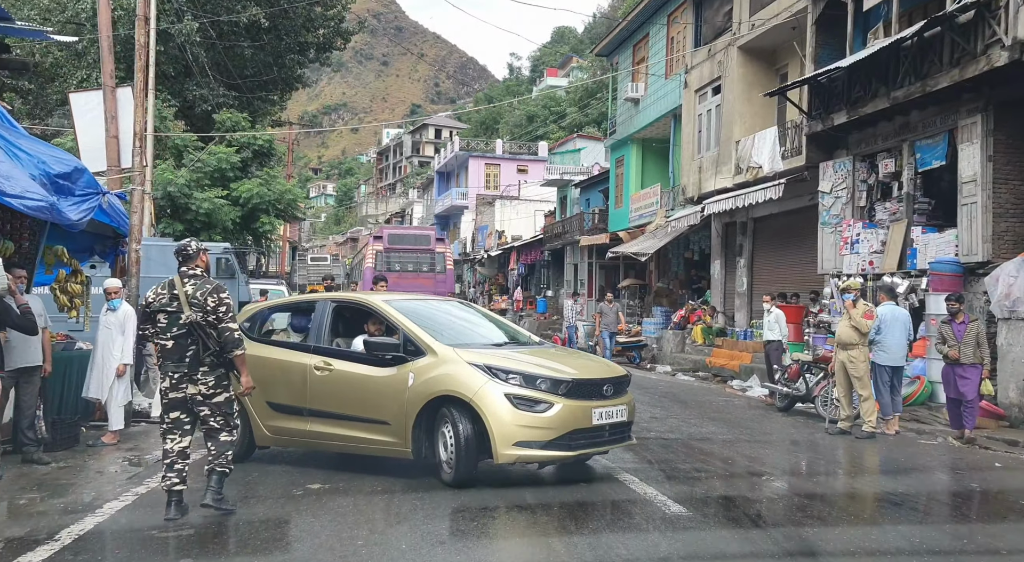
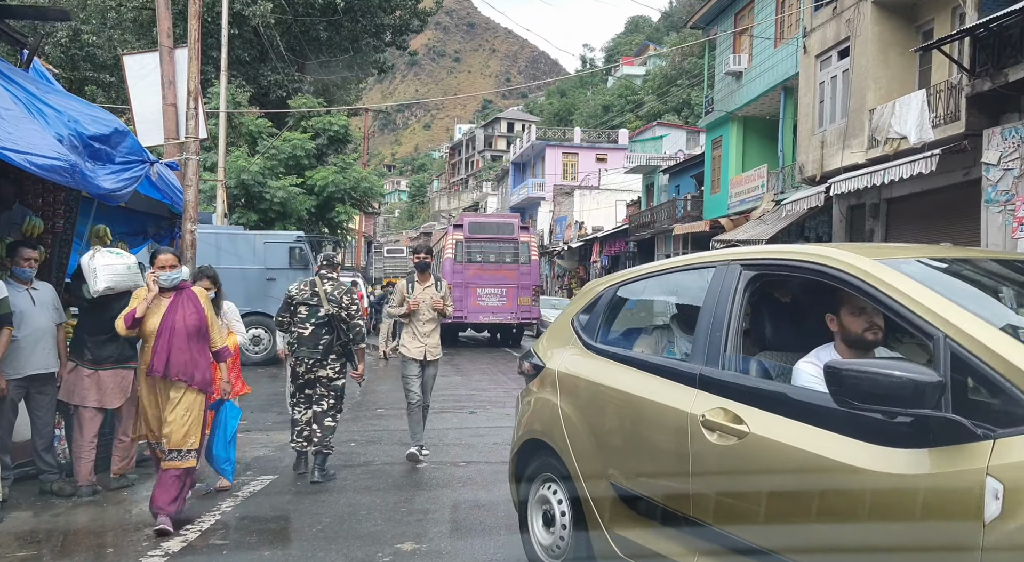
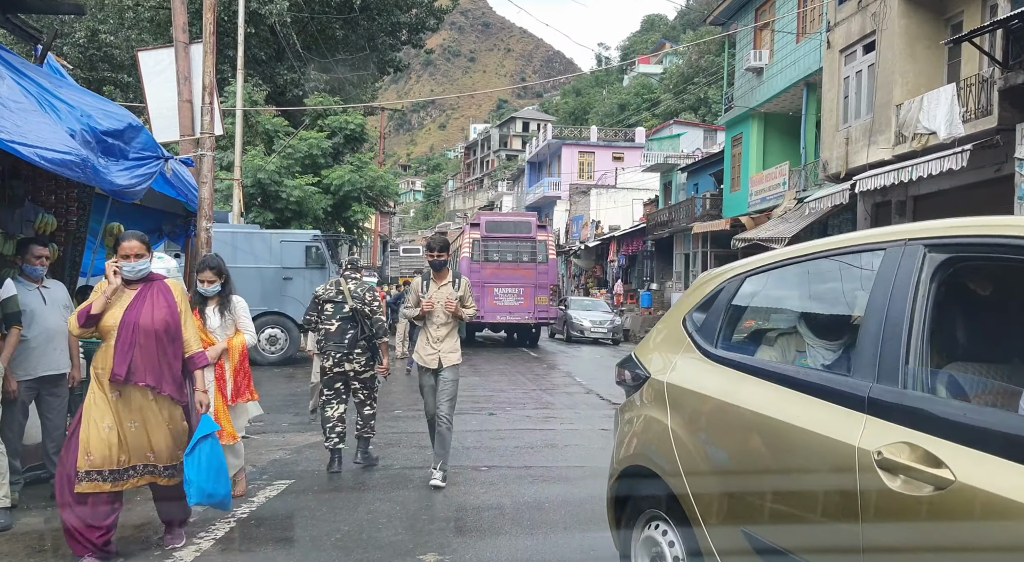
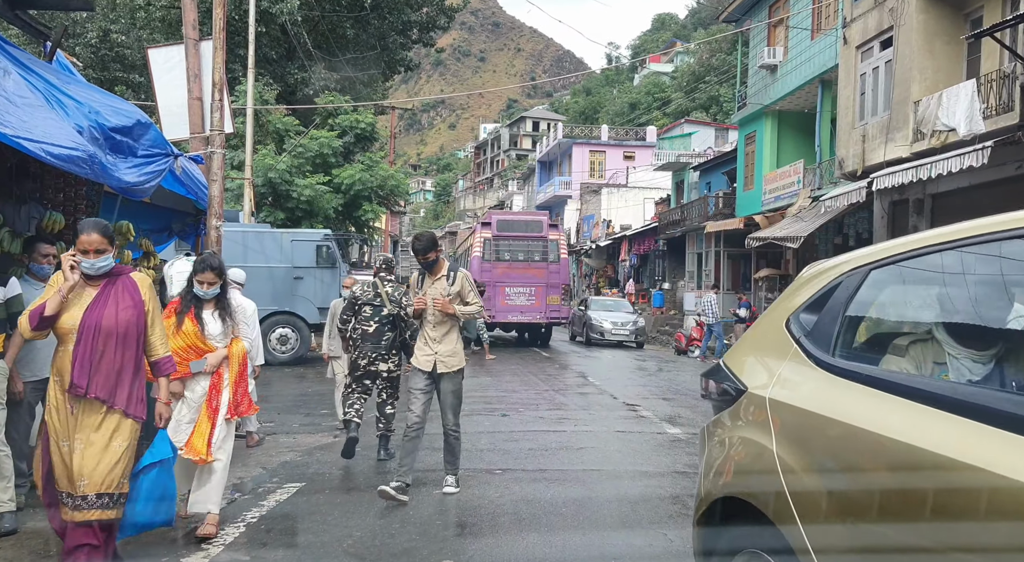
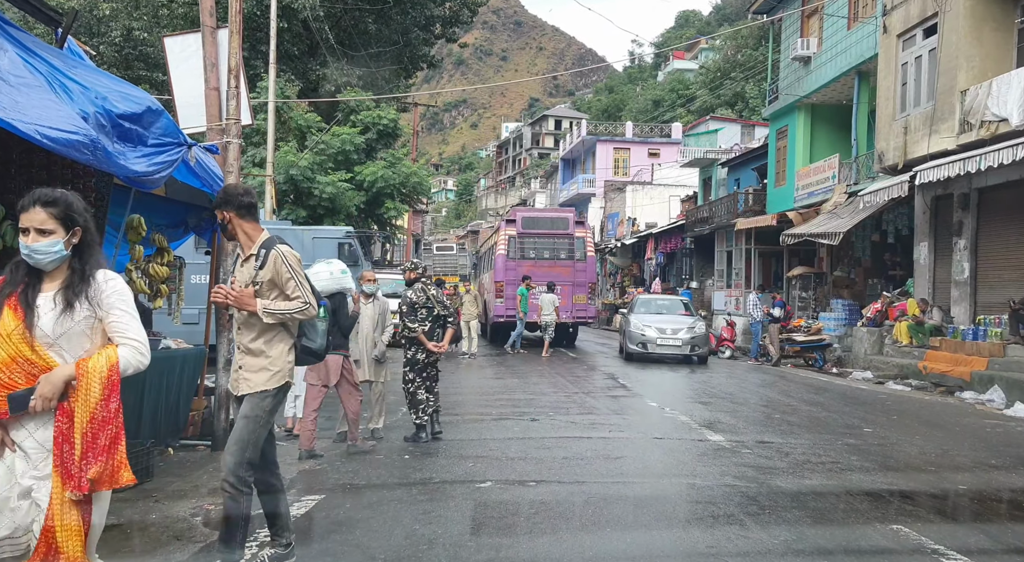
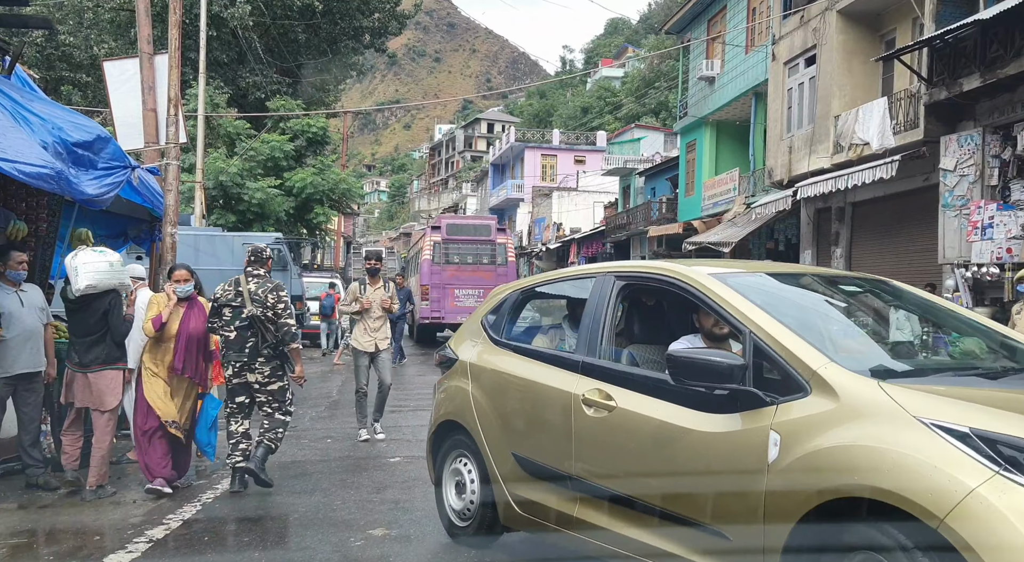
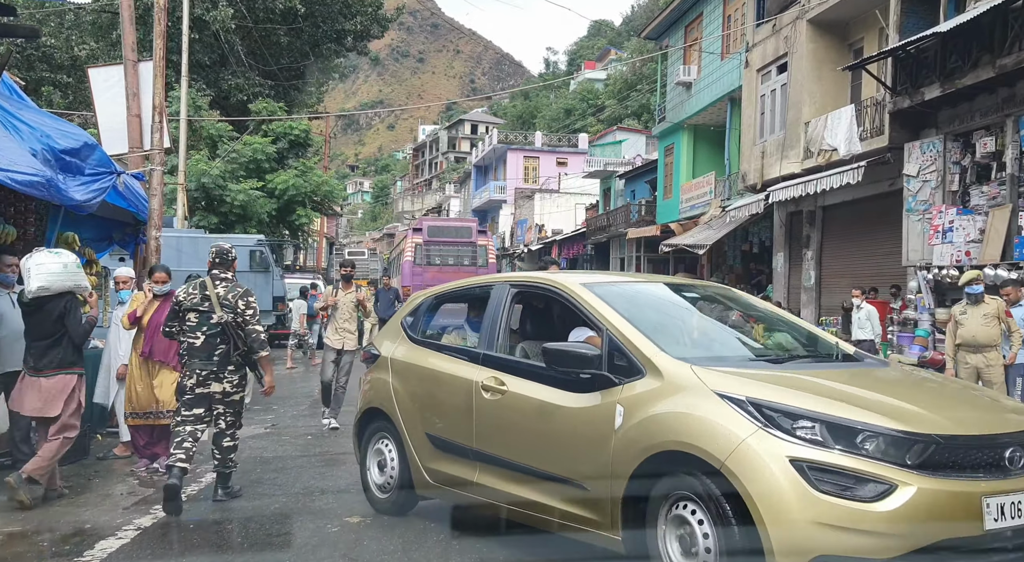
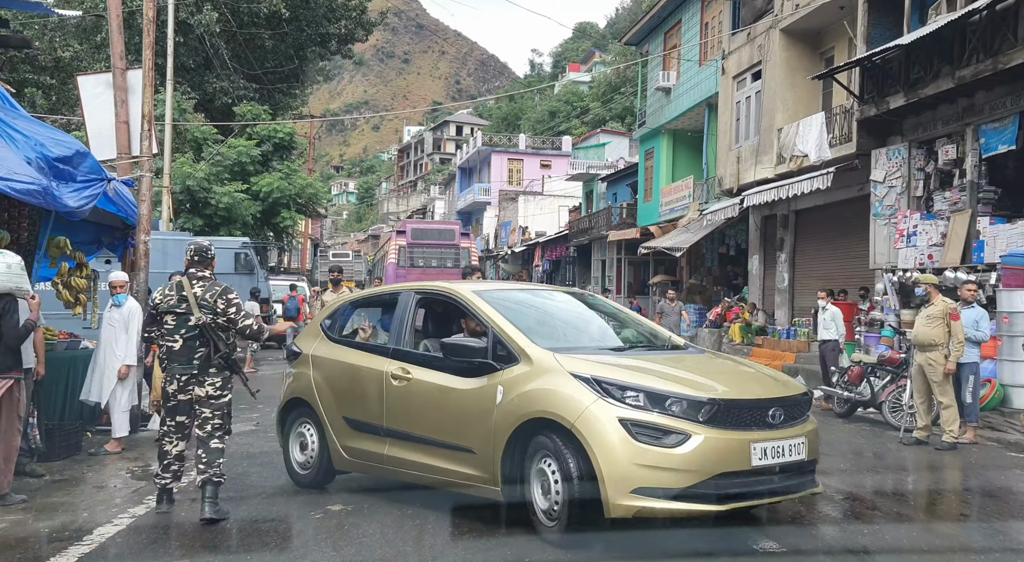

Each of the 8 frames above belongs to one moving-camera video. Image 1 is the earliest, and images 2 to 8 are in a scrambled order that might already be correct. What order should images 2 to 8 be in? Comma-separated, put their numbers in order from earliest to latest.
8, 7, 6, 2, 3, 4, 5
